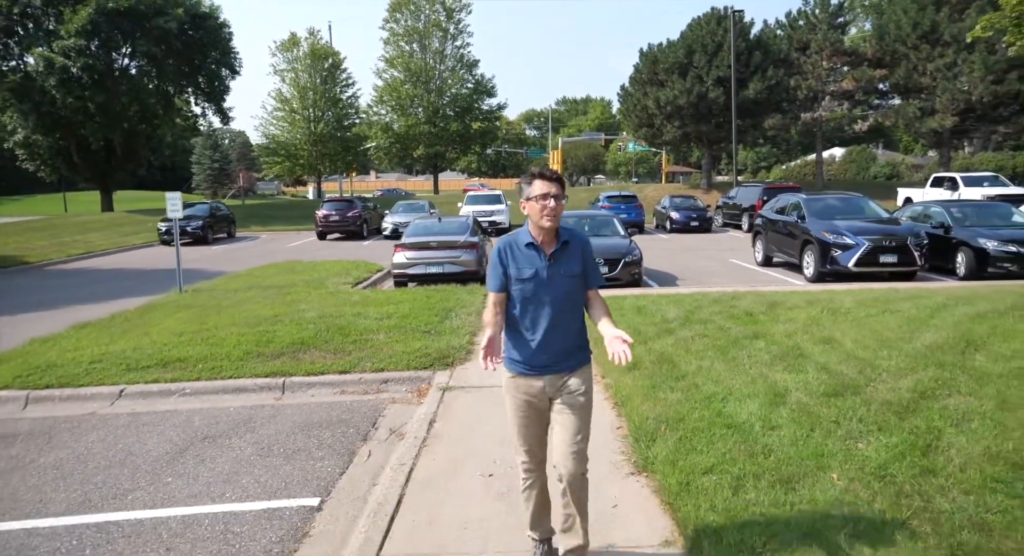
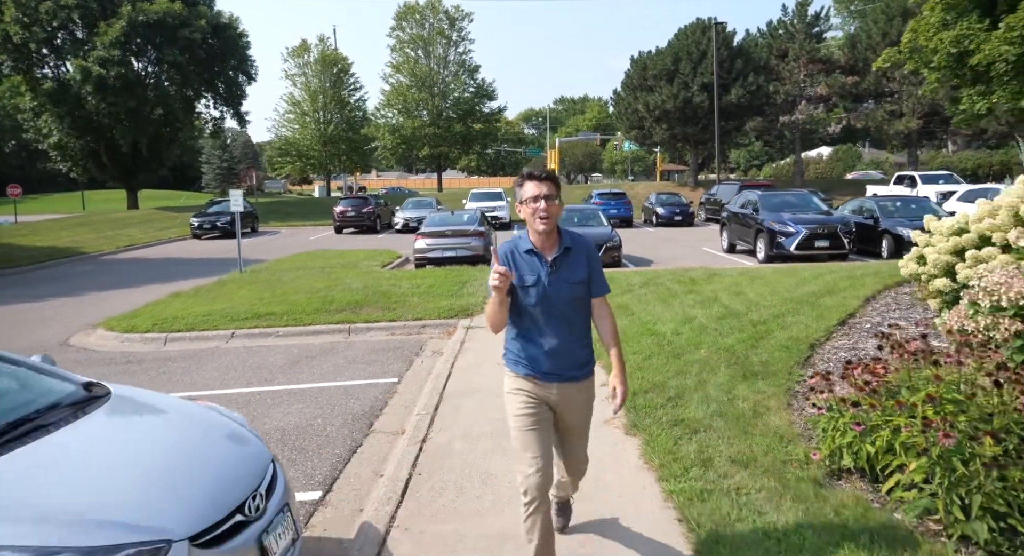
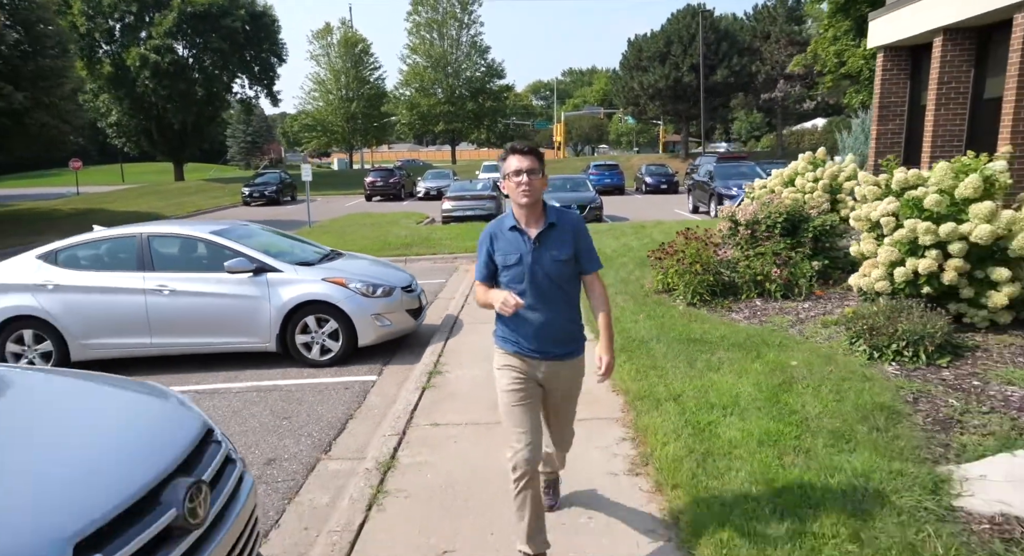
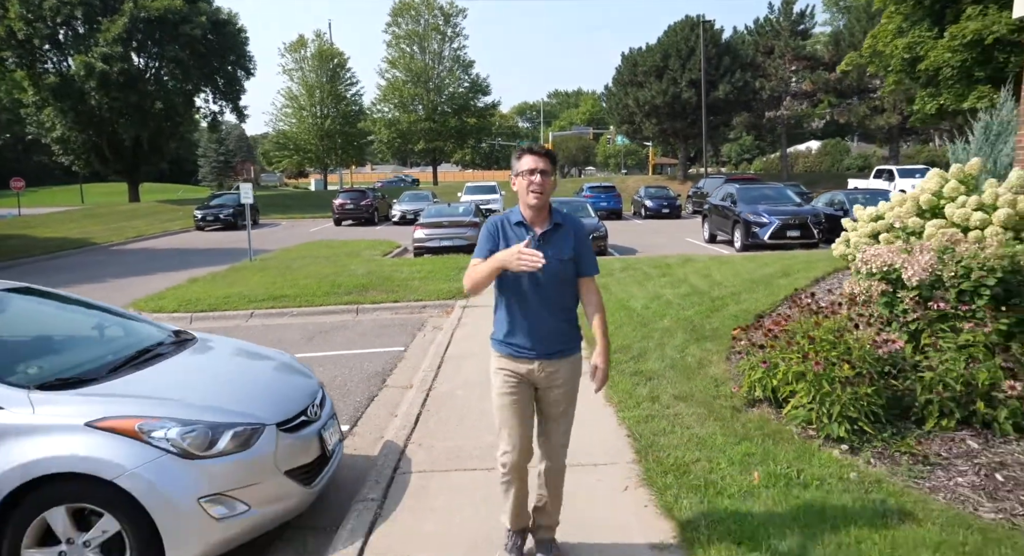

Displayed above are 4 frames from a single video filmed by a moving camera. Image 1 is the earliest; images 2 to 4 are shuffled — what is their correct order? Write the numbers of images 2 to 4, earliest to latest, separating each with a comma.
2, 4, 3
